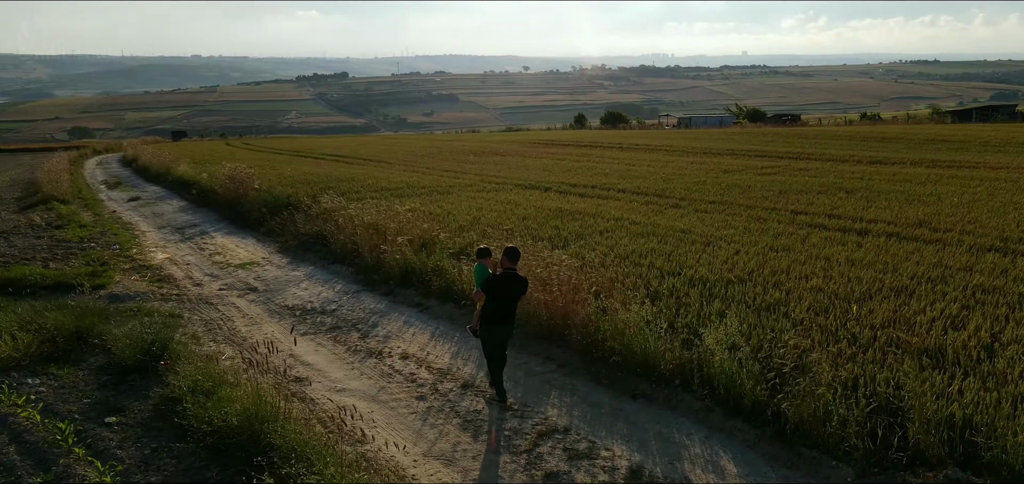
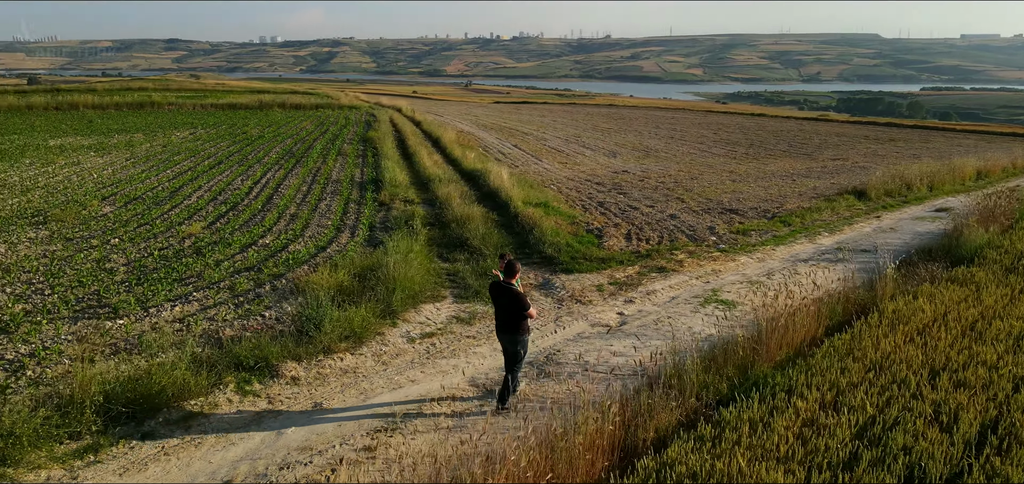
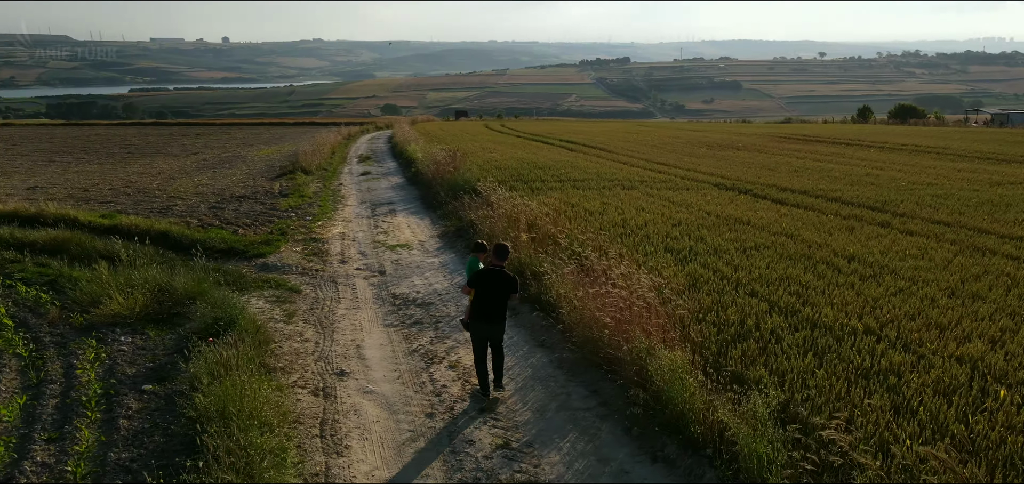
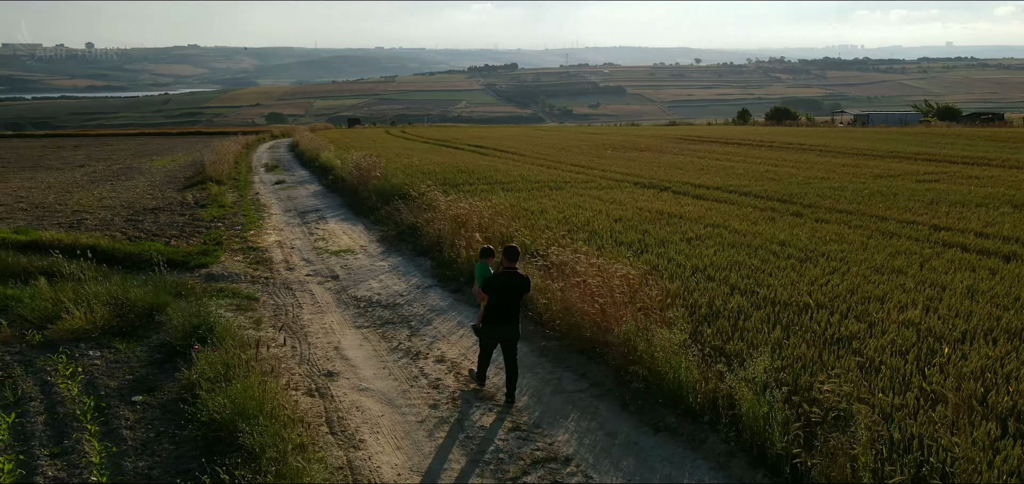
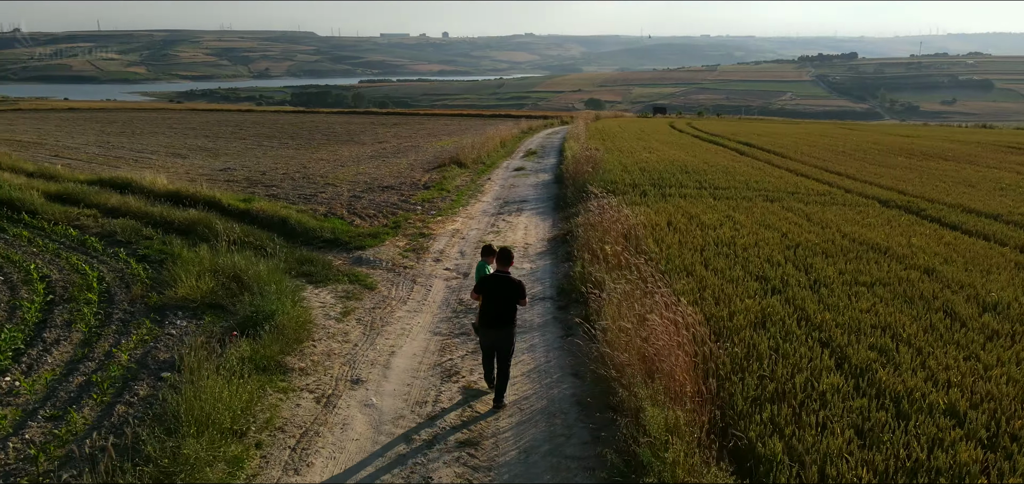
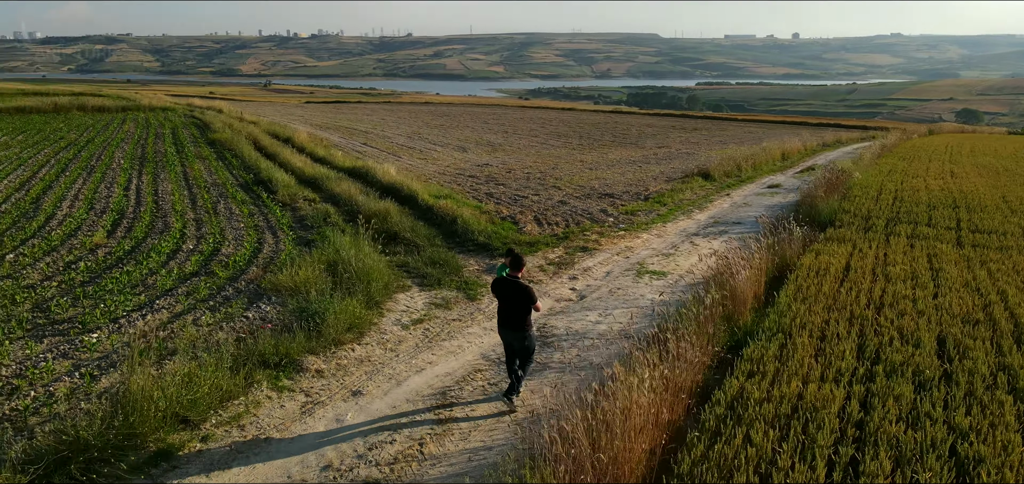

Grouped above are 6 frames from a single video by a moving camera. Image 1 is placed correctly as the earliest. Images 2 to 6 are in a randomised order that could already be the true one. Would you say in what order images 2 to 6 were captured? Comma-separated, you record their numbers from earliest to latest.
4, 3, 5, 6, 2
